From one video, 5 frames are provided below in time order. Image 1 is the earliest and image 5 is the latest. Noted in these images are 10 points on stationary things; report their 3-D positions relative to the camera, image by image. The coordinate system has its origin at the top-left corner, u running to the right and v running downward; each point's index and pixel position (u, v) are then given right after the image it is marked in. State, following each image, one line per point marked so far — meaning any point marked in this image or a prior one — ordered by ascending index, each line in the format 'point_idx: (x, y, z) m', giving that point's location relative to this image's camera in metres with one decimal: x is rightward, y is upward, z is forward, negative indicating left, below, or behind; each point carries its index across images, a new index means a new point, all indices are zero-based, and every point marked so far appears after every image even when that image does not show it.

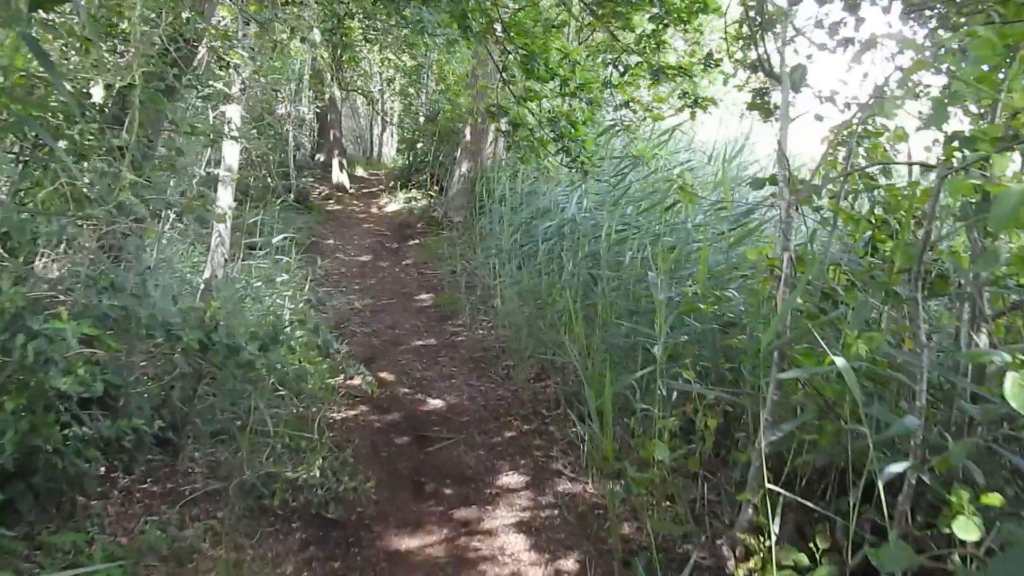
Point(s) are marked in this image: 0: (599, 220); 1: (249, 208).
0: (+0.5, +0.4, +4.5) m
1: (-2.9, +0.7, +8.2) m
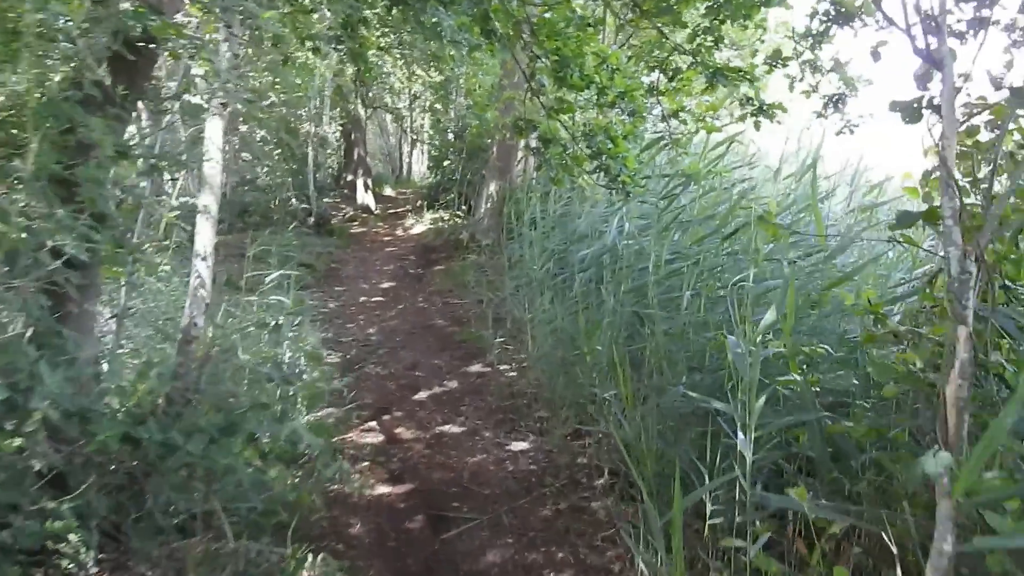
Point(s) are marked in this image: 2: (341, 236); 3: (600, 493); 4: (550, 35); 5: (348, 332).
0: (+0.7, +0.2, +3.9) m
1: (-2.5, +0.4, +7.7) m
2: (-2.3, +0.7, +10.4) m
3: (+0.4, -0.8, +3.1) m
4: (+0.2, +1.3, +4.0) m
5: (-1.3, -0.3, +6.1) m
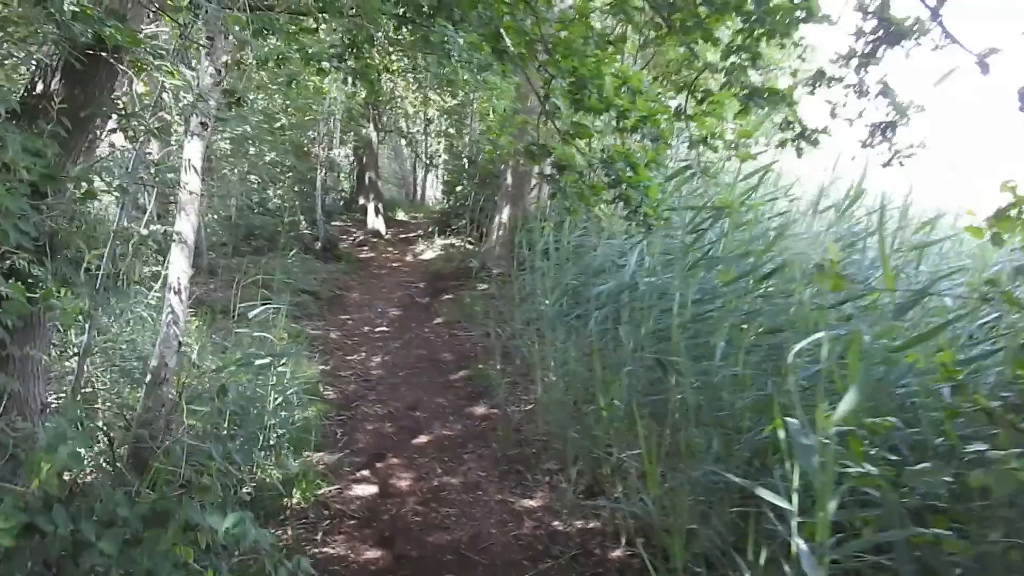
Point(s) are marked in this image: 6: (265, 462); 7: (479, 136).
0: (+0.7, 0.0, +3.5) m
1: (-2.4, +0.1, +7.4) m
2: (-2.1, +0.4, +10.1) m
3: (+0.4, -1.0, +2.8) m
4: (+0.3, +1.1, +3.6) m
5: (-1.2, -0.6, +5.8) m
6: (-1.1, -0.8, +3.4) m
7: (-0.5, +2.1, +10.6) m
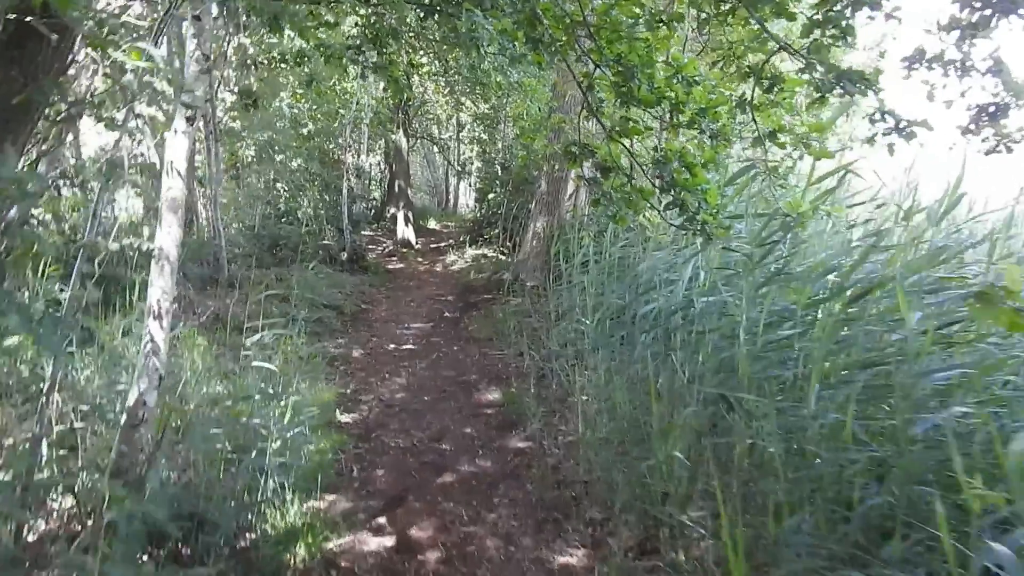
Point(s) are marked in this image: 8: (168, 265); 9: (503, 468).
0: (+0.9, -0.1, +3.0) m
1: (-2.1, 0.0, +7.0) m
2: (-1.7, +0.2, +9.7) m
3: (+0.5, -1.1, +2.2) m
4: (+0.4, +1.0, +3.2) m
5: (-1.0, -0.7, +5.3) m
6: (-0.9, -0.8, +3.0) m
7: (0.0, +1.9, +10.2) m
8: (-1.1, +0.1, +2.6) m
9: (0.0, -0.9, +3.9) m
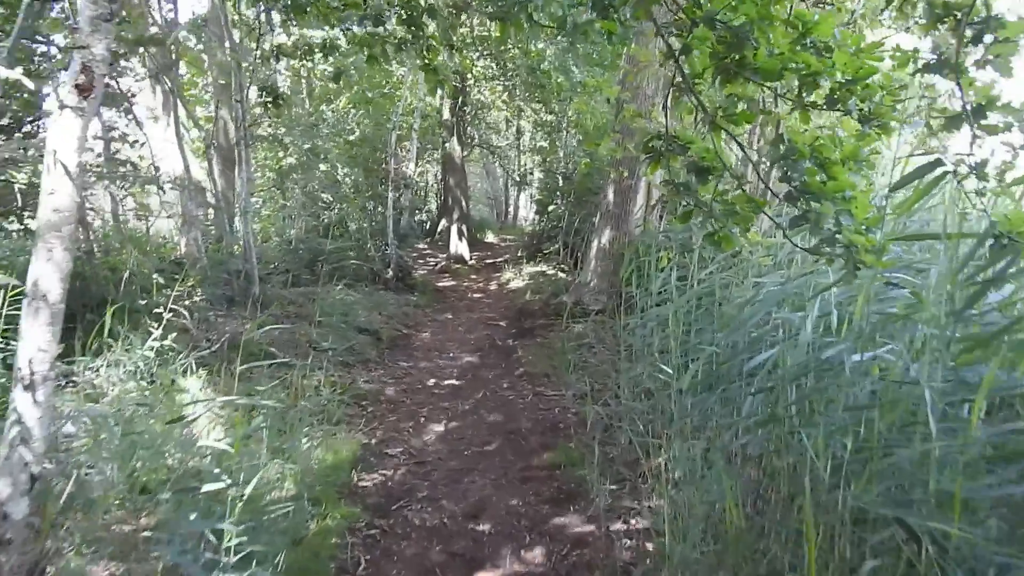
0: (+1.0, -0.2, +2.0) m
1: (-1.6, -0.2, +6.2) m
2: (-1.0, 0.0, +8.9) m
3: (+0.6, -1.2, +1.3) m
4: (+0.6, +0.9, +2.2) m
5: (-0.6, -0.8, +4.4) m
6: (-0.8, -1.0, +2.1) m
7: (+0.8, +1.7, +9.3) m
8: (-1.0, 0.0, +1.7) m
9: (+0.2, -1.1, +2.9) m
